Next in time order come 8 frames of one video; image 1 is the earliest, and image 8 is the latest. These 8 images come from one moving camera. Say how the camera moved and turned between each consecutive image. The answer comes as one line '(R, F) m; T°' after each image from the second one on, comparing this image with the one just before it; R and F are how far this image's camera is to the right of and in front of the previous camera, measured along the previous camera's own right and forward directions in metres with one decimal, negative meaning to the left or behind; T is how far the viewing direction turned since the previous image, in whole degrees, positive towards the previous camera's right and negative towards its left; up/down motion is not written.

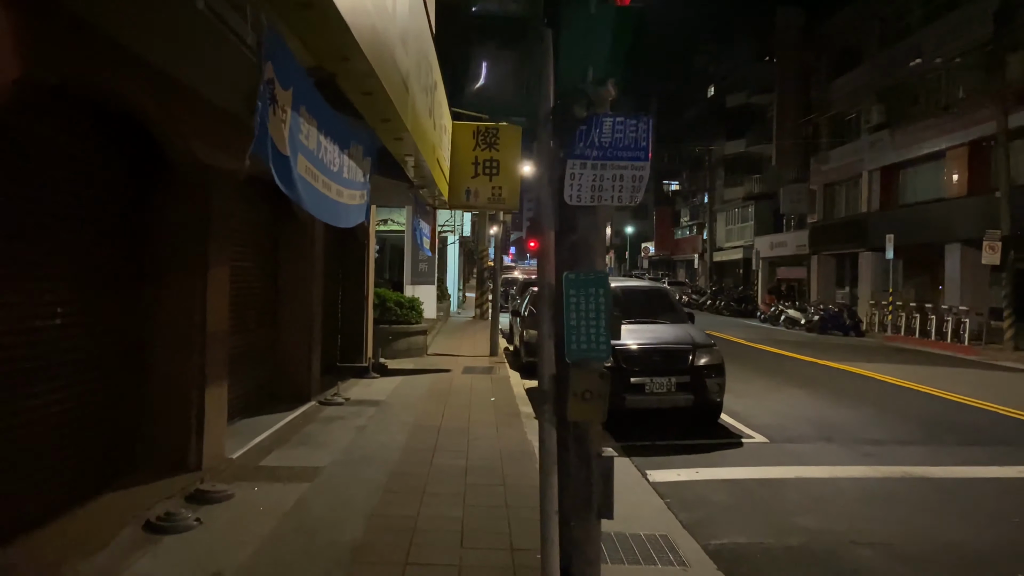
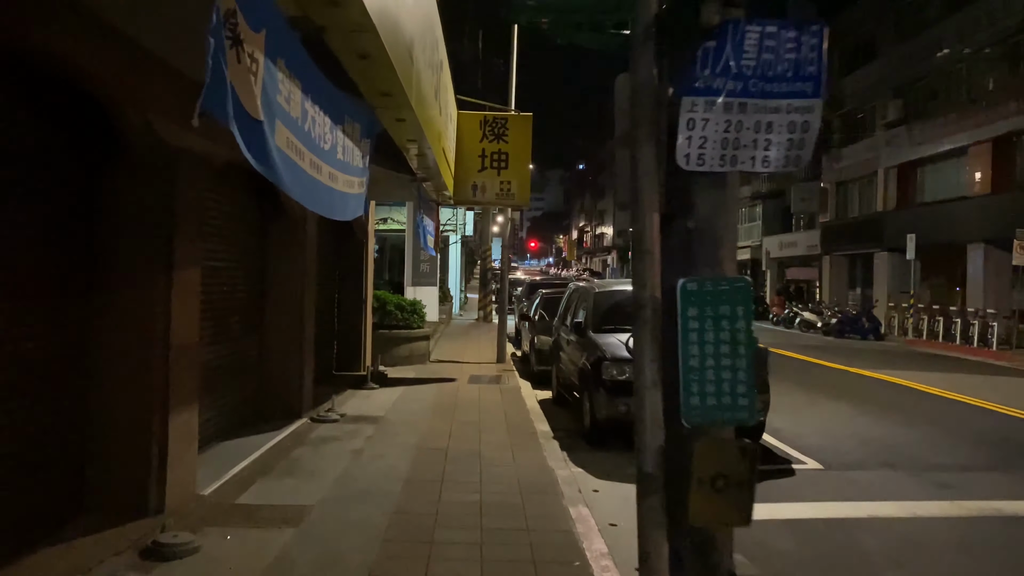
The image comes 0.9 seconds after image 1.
(-0.2, +1.0) m; 0°
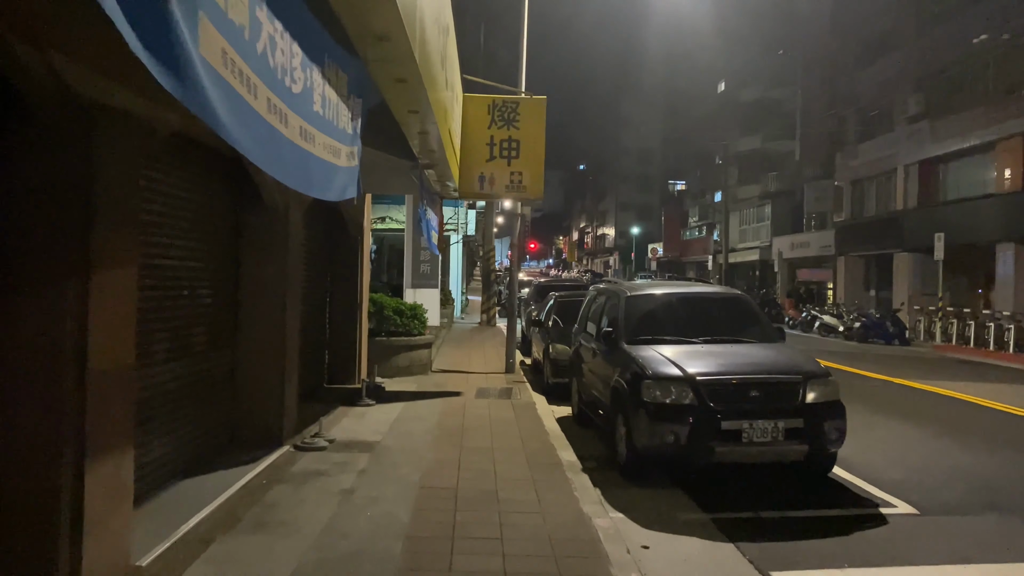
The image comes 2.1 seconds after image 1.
(-0.2, +1.3) m; 0°
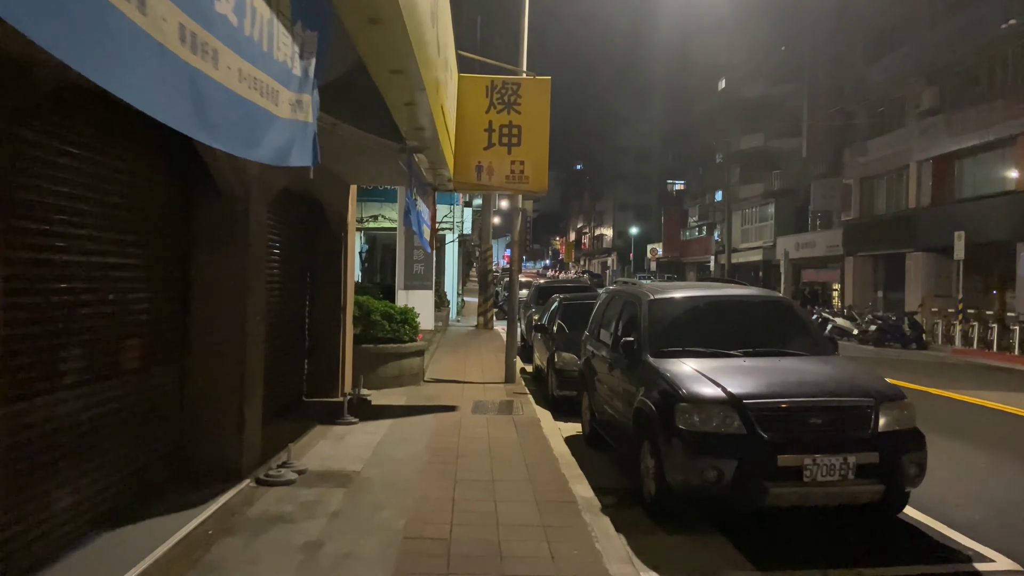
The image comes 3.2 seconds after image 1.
(-0.1, +1.2) m; 0°
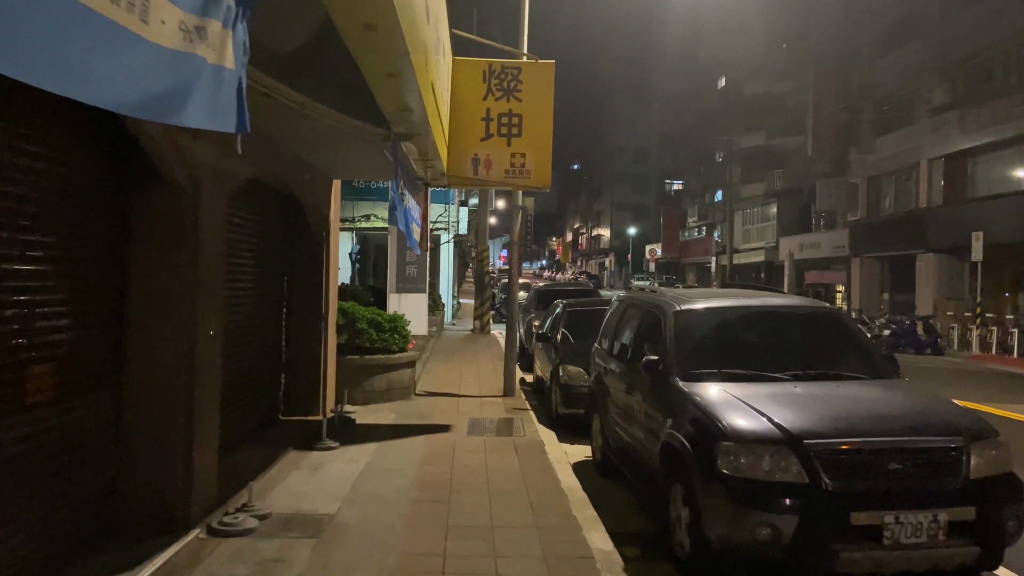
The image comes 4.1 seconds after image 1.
(-0.1, +1.0) m; 0°
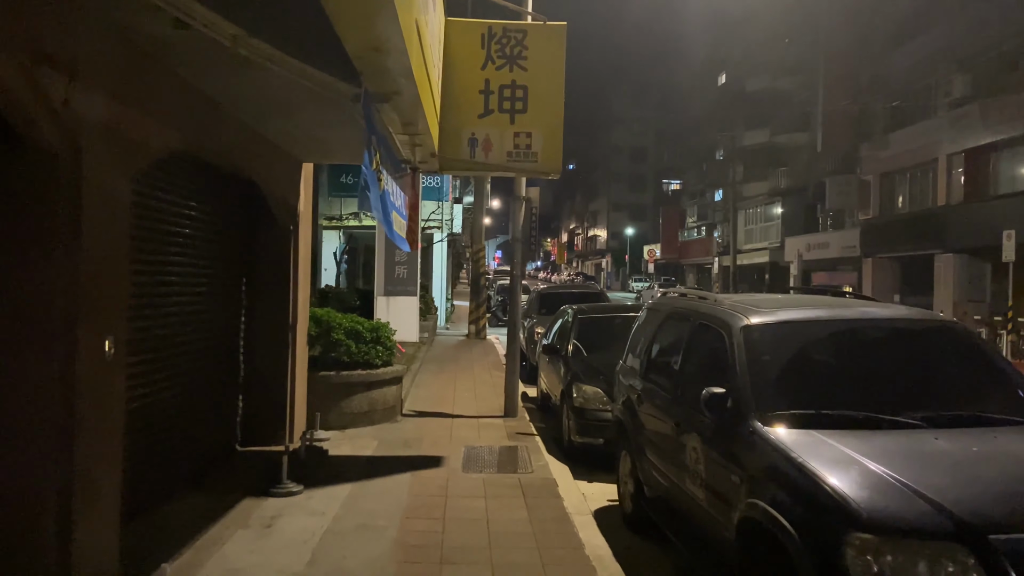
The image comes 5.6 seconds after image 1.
(-0.1, +1.5) m; 0°
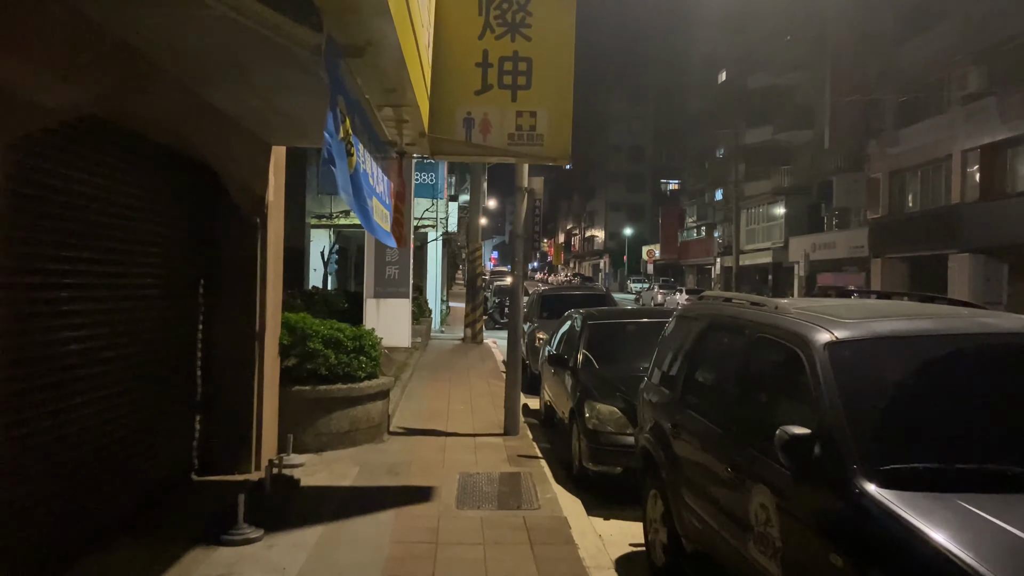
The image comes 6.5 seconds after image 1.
(-0.1, +1.0) m; 0°
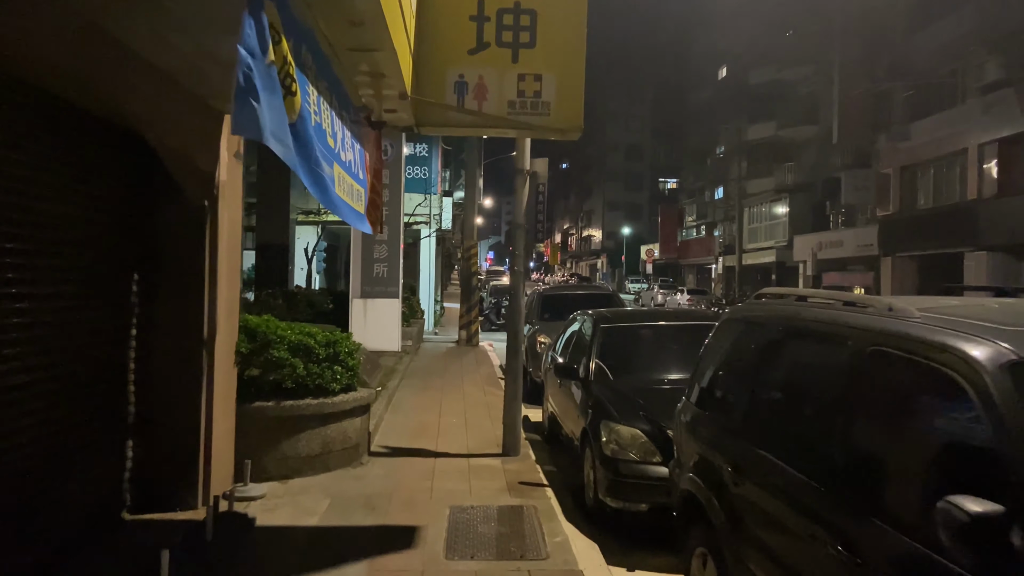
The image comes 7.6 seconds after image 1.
(0.0, +1.1) m; 0°
